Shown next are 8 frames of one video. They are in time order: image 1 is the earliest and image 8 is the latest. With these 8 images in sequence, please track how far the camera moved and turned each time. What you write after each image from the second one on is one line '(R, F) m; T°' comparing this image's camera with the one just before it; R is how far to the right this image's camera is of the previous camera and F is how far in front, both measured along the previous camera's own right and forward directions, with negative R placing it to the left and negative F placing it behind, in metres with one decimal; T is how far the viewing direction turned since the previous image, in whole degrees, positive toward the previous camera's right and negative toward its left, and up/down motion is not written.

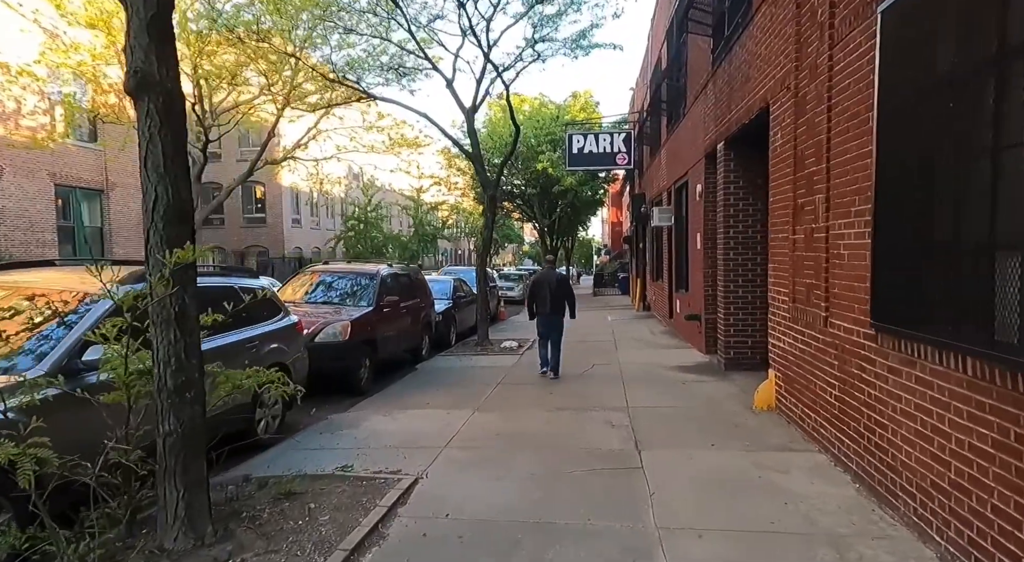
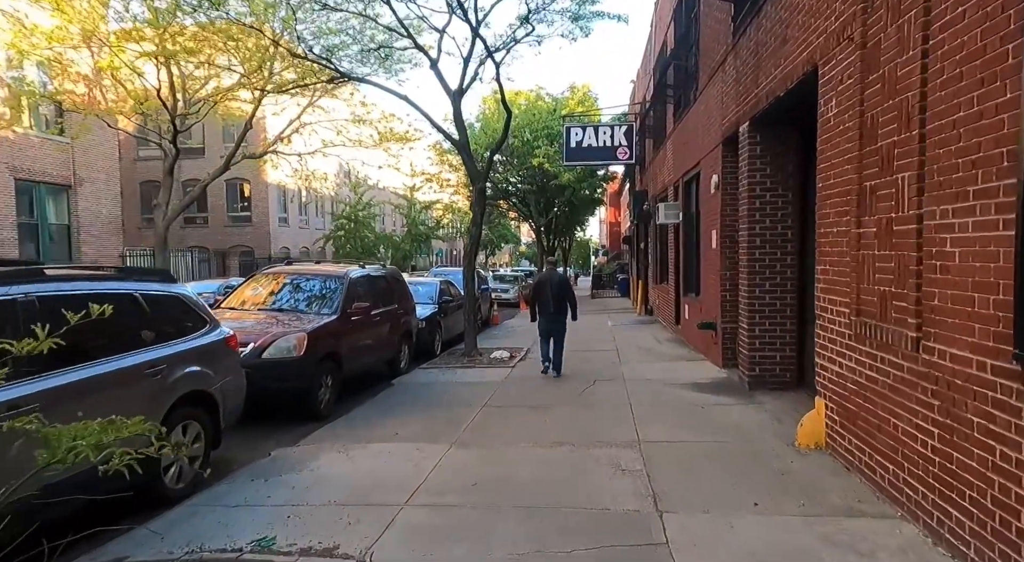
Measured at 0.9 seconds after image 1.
(+0.1, +1.3) m; 0°
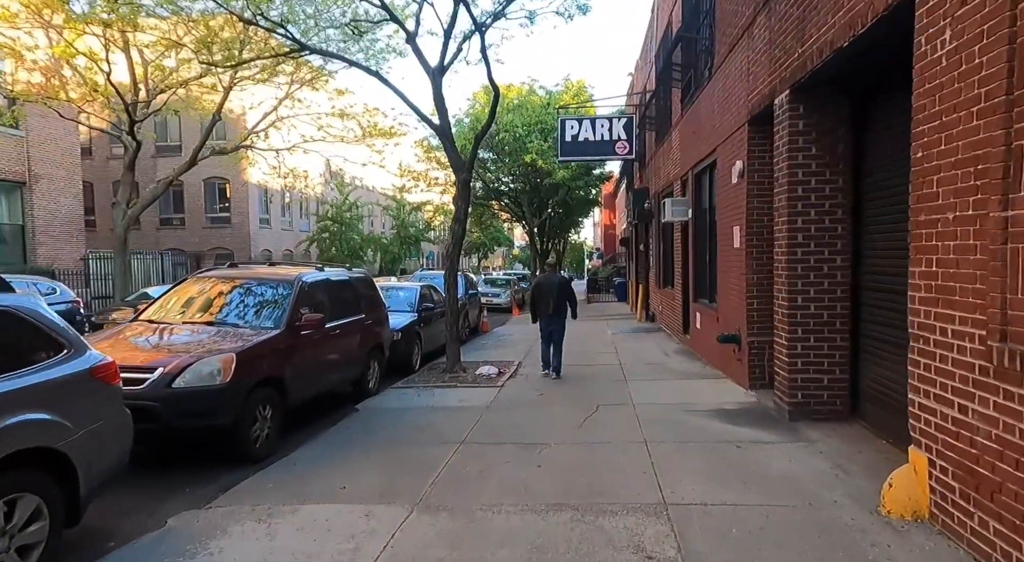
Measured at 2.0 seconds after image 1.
(+0.1, +1.5) m; +1°
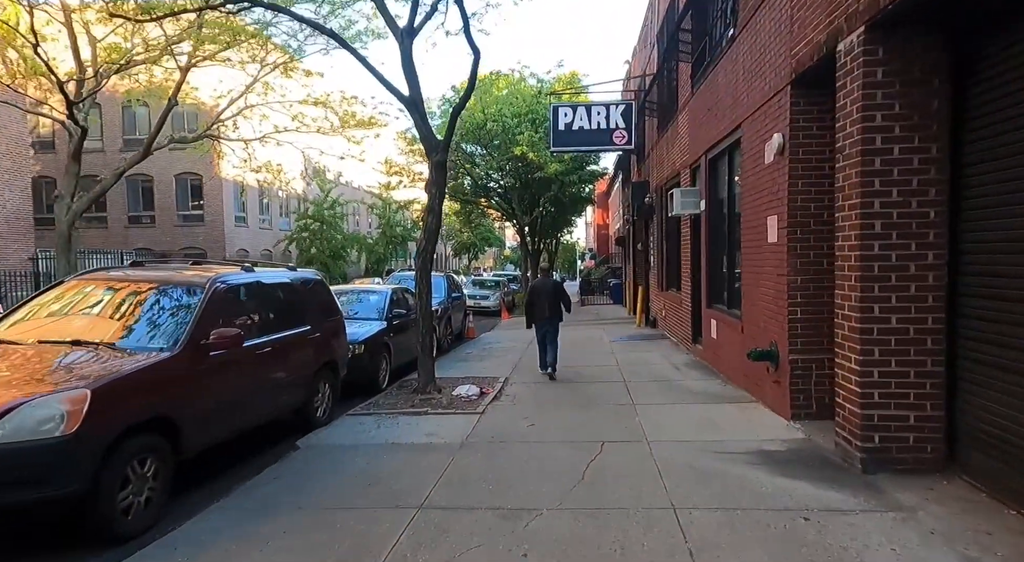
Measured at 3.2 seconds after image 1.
(+0.1, +1.6) m; +1°
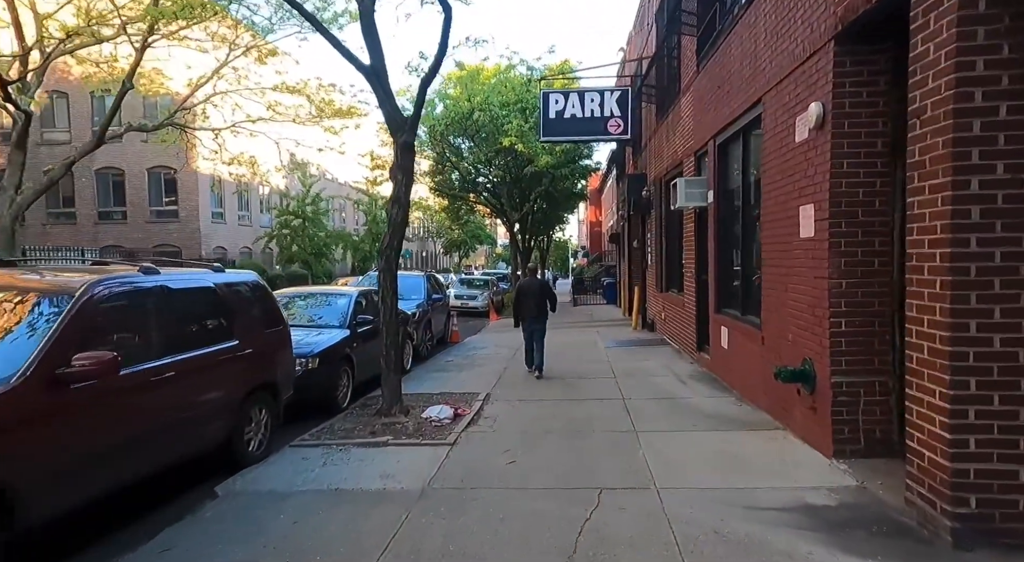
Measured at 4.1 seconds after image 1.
(+0.1, +1.2) m; +1°
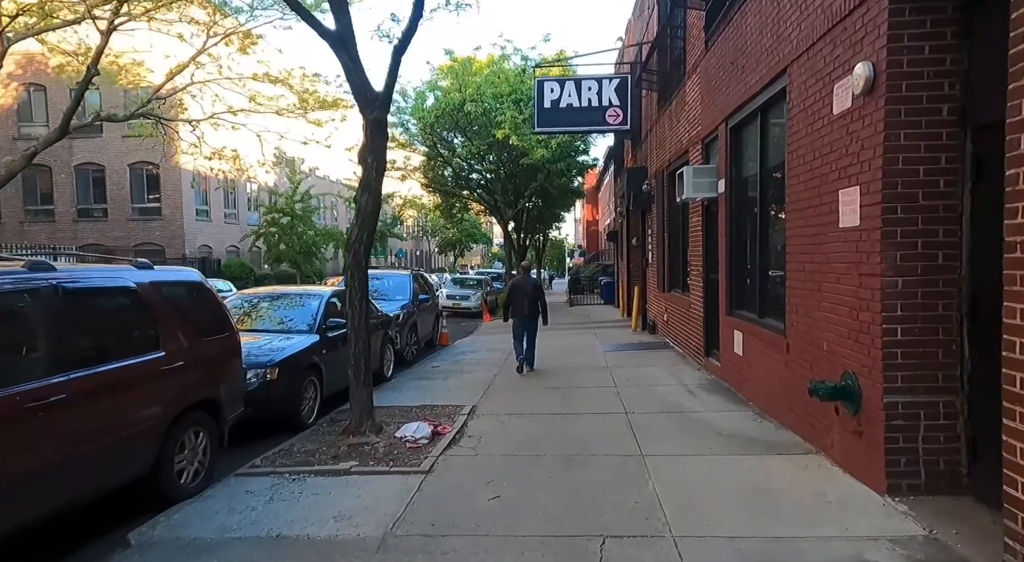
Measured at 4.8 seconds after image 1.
(+0.1, +0.9) m; 0°
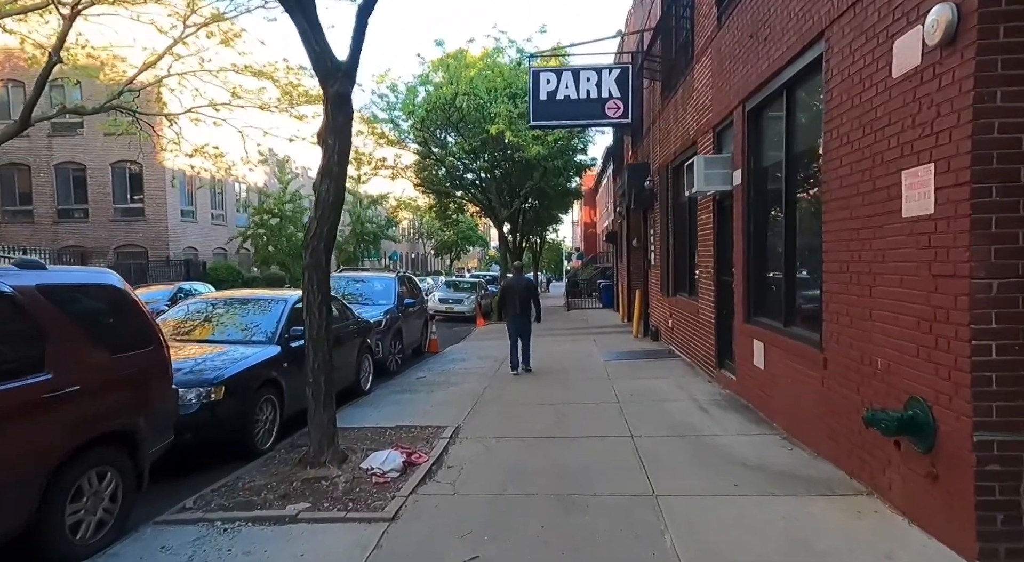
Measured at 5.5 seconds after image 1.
(+0.1, +0.9) m; 0°
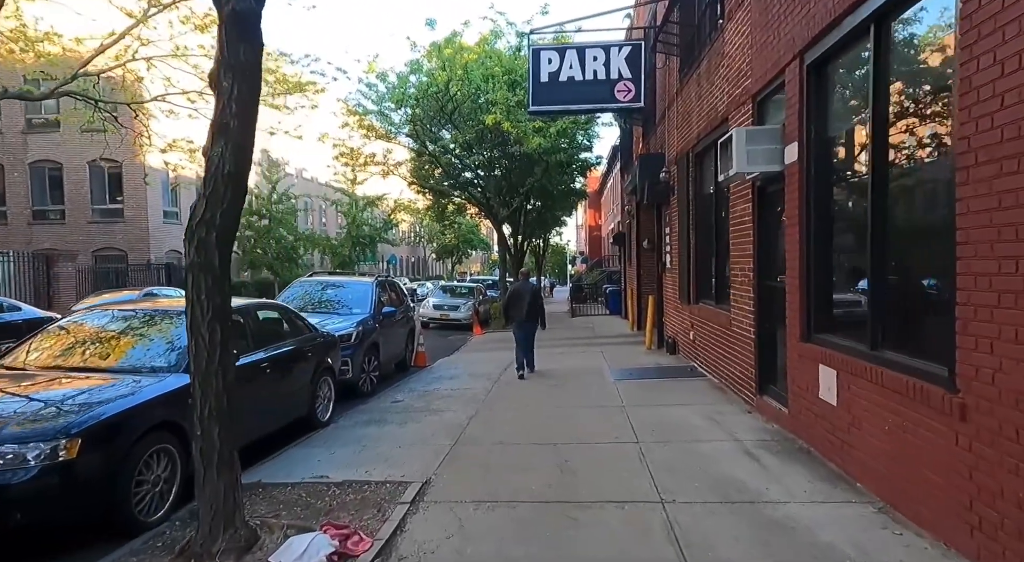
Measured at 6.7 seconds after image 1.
(+0.1, +1.7) m; 0°
